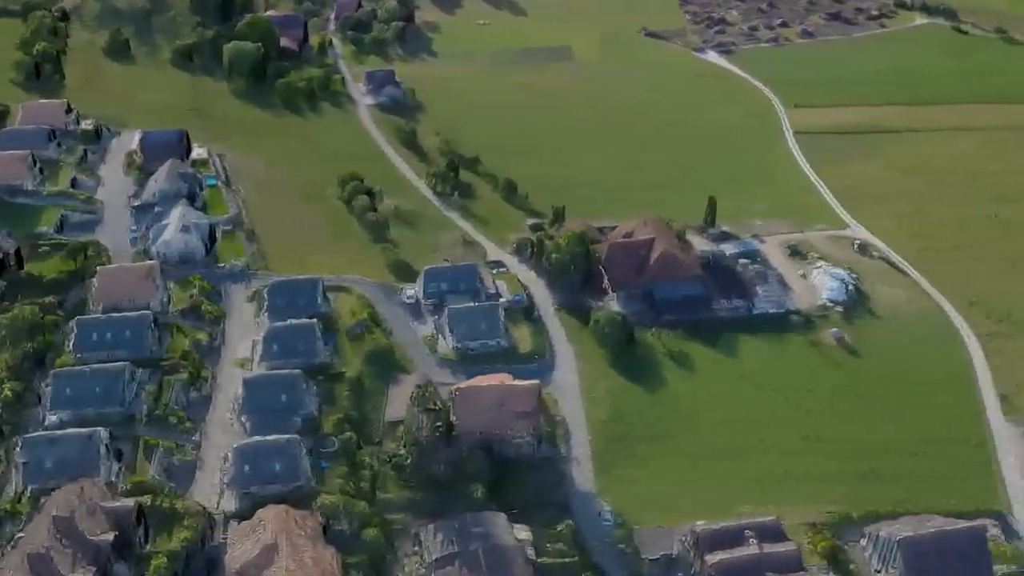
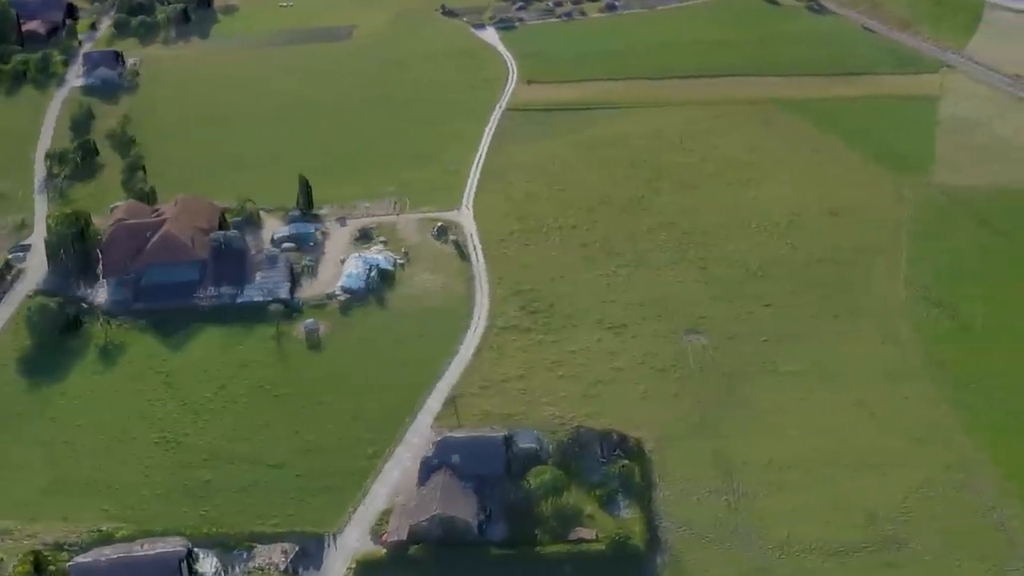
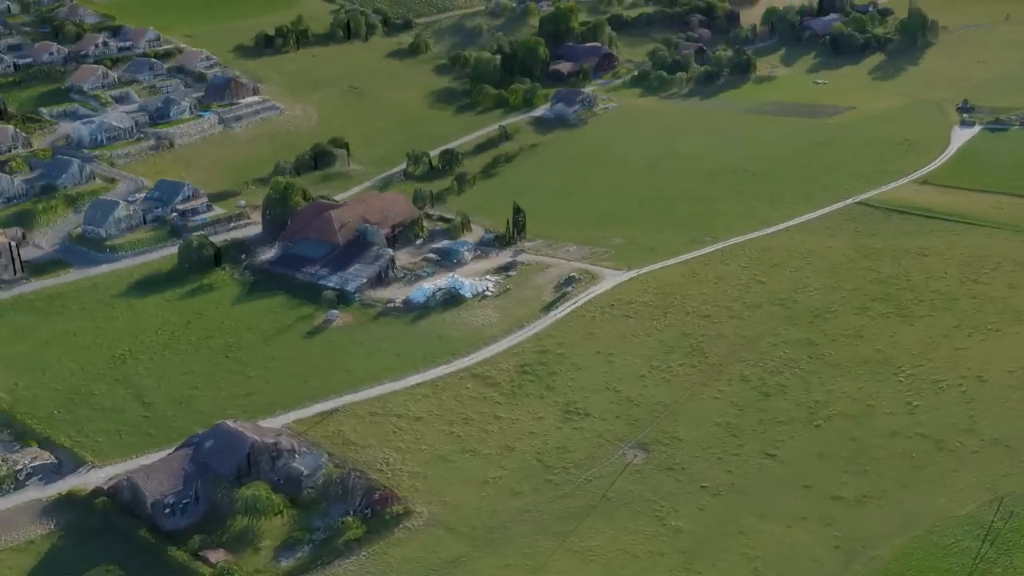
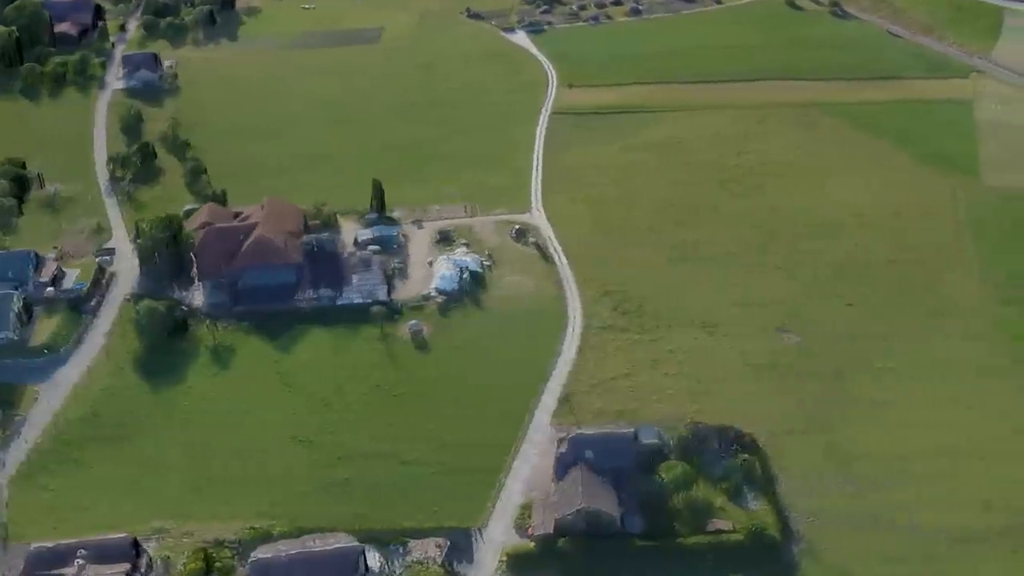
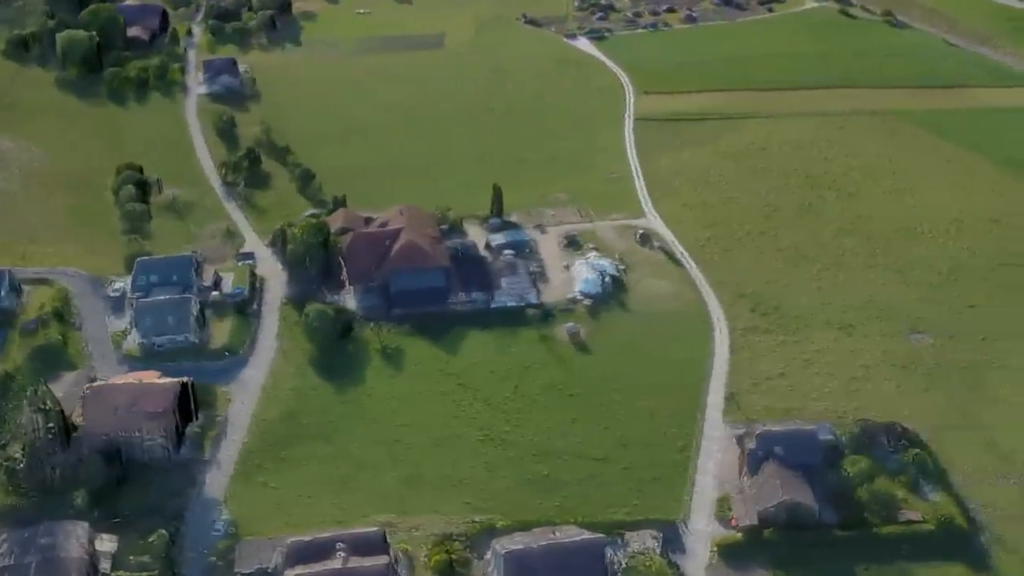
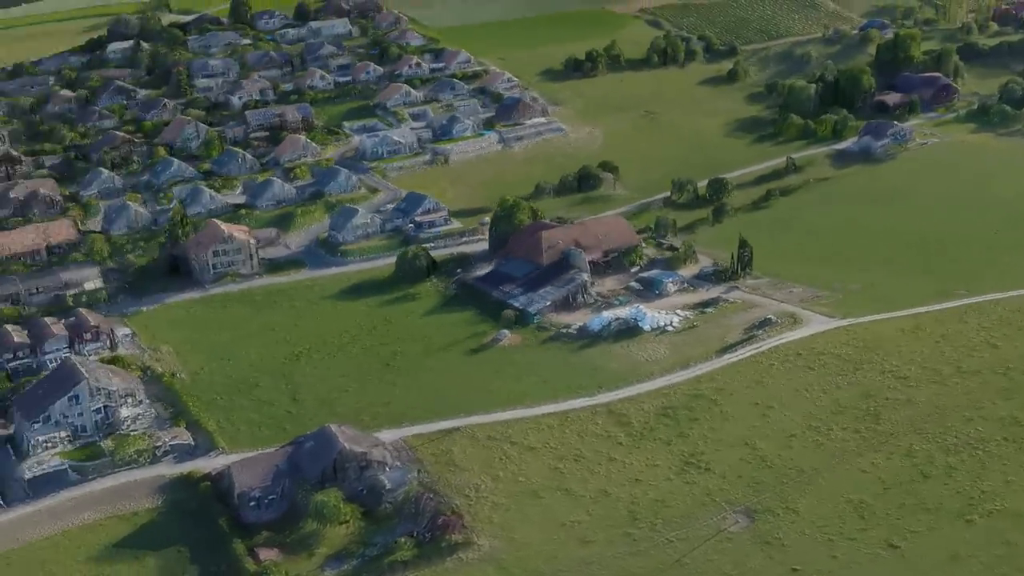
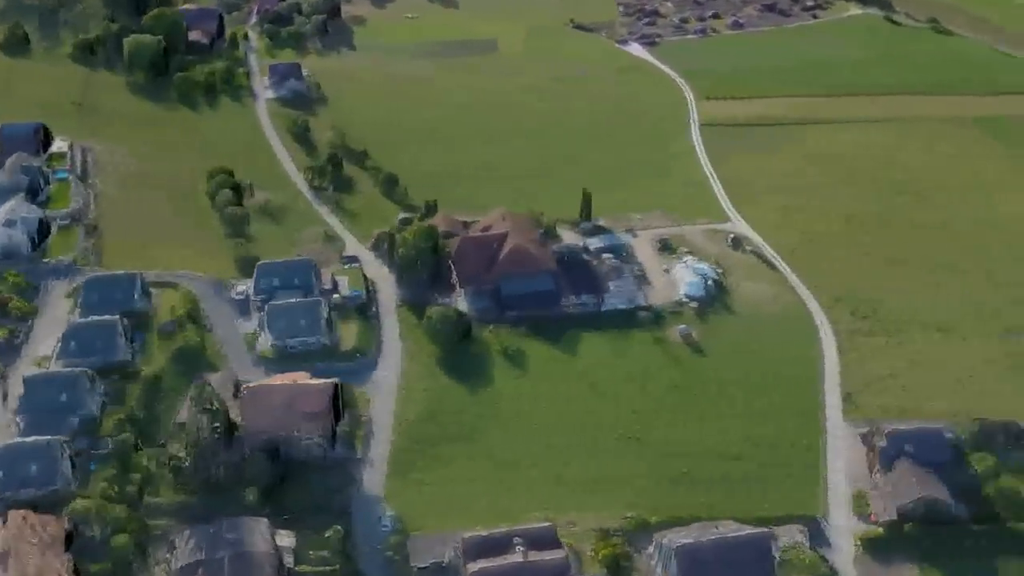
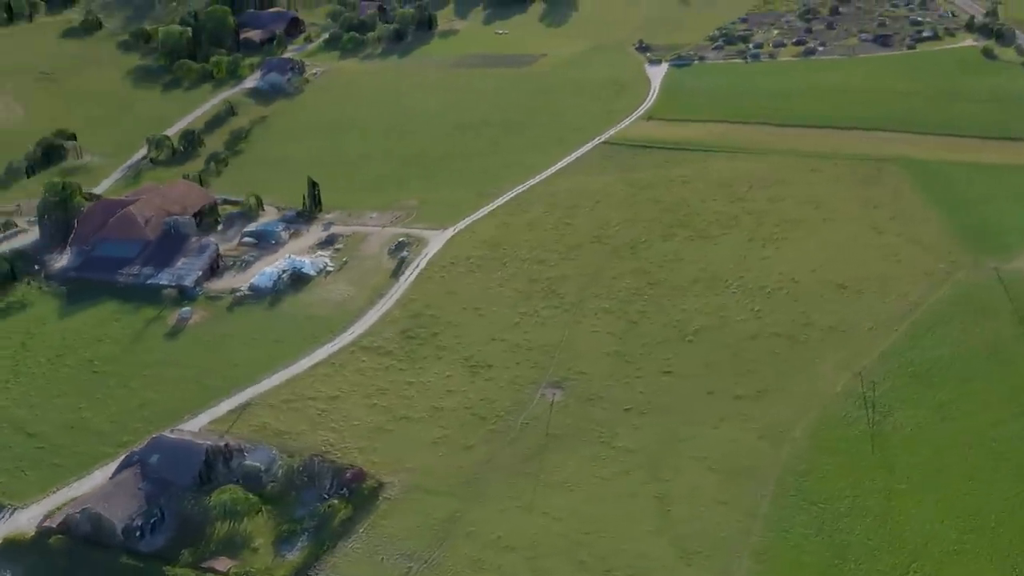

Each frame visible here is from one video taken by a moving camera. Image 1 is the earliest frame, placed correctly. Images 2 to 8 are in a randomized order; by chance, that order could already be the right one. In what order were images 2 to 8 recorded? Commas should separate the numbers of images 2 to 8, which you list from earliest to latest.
7, 5, 4, 2, 8, 3, 6
